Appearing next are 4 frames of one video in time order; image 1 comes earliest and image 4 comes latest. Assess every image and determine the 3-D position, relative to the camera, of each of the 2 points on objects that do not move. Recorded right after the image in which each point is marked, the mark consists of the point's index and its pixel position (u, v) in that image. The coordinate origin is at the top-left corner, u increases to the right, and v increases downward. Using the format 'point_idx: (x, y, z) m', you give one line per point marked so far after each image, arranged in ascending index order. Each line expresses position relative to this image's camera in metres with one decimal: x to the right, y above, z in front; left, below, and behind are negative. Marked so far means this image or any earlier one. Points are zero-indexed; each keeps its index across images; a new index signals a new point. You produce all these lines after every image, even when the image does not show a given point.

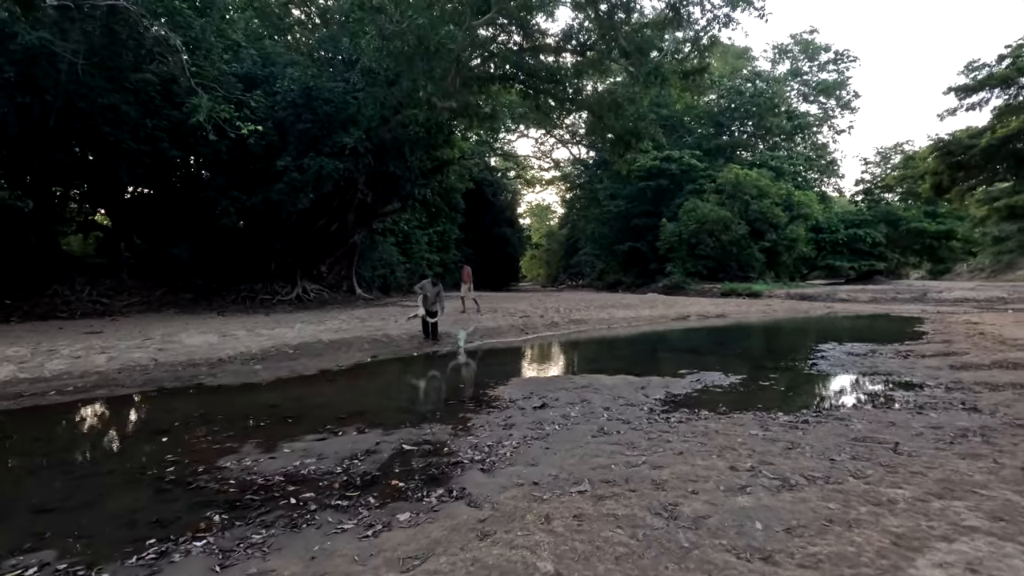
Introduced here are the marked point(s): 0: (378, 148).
0: (-4.6, +4.8, +18.3) m
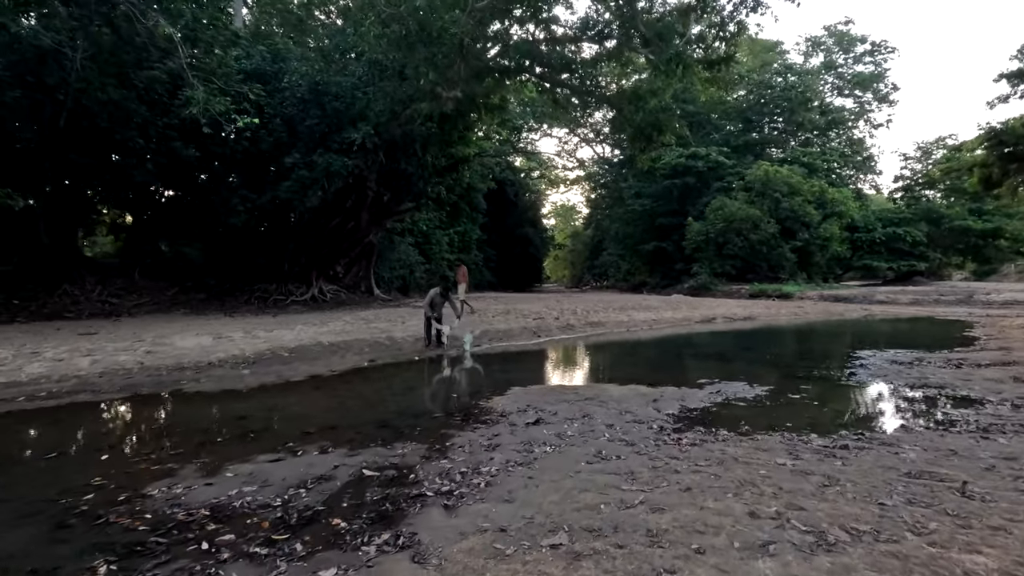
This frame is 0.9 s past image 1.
0: (-4.1, +4.8, +17.8) m
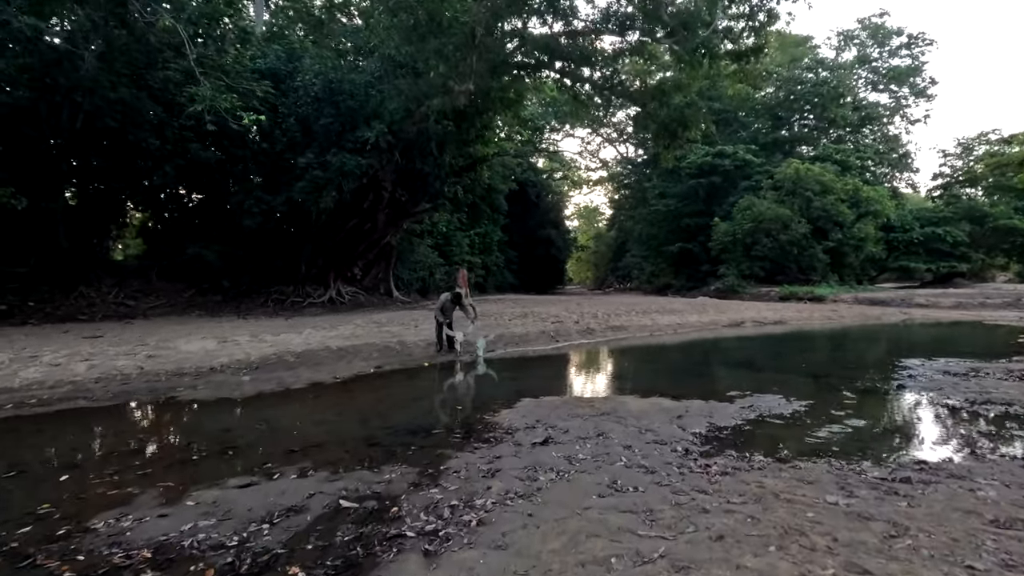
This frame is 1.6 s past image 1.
0: (-3.5, +4.7, +17.4) m
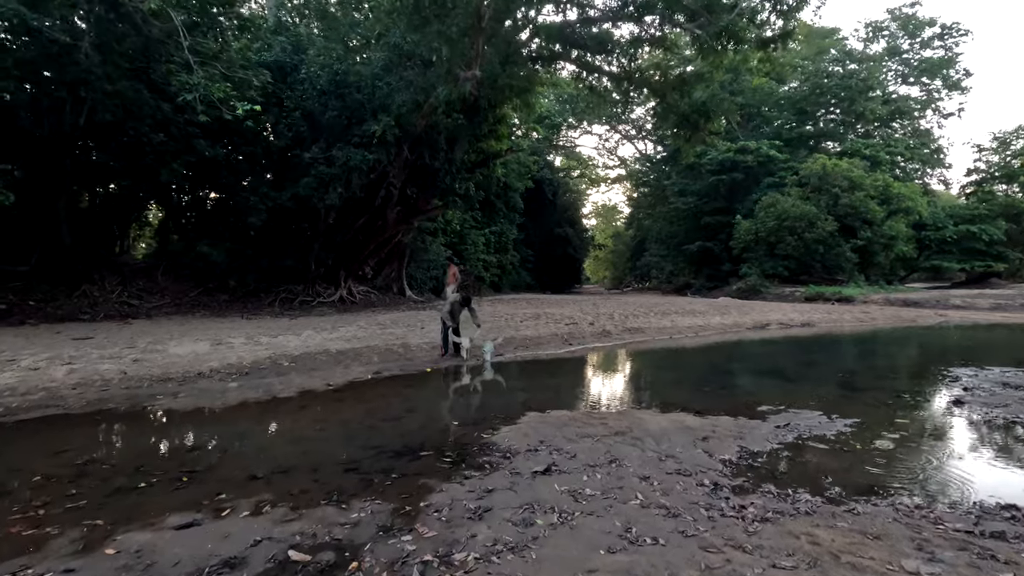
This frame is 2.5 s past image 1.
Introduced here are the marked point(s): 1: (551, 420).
0: (-3.1, +4.7, +16.8) m
1: (+0.4, -1.4, +5.6) m
